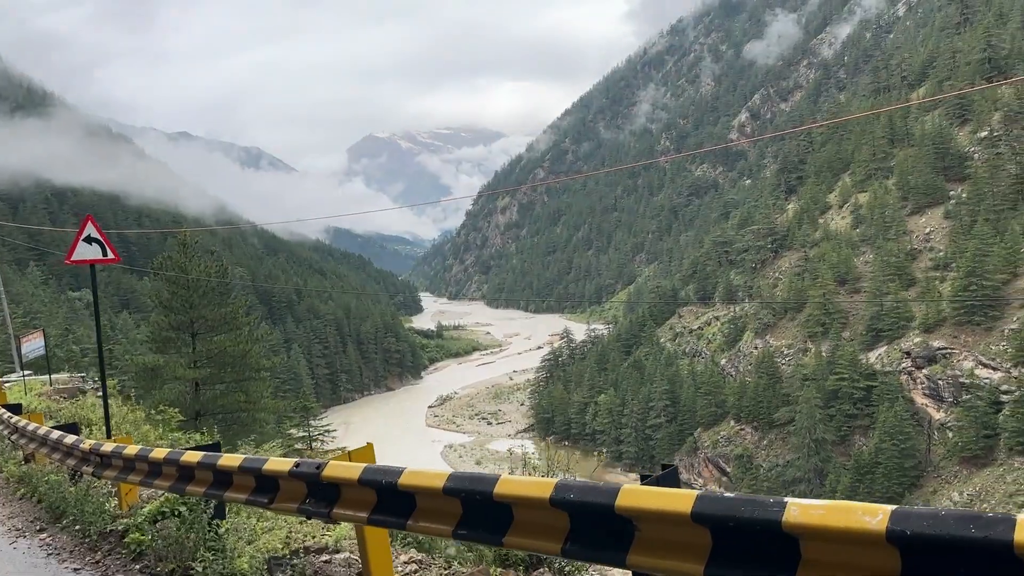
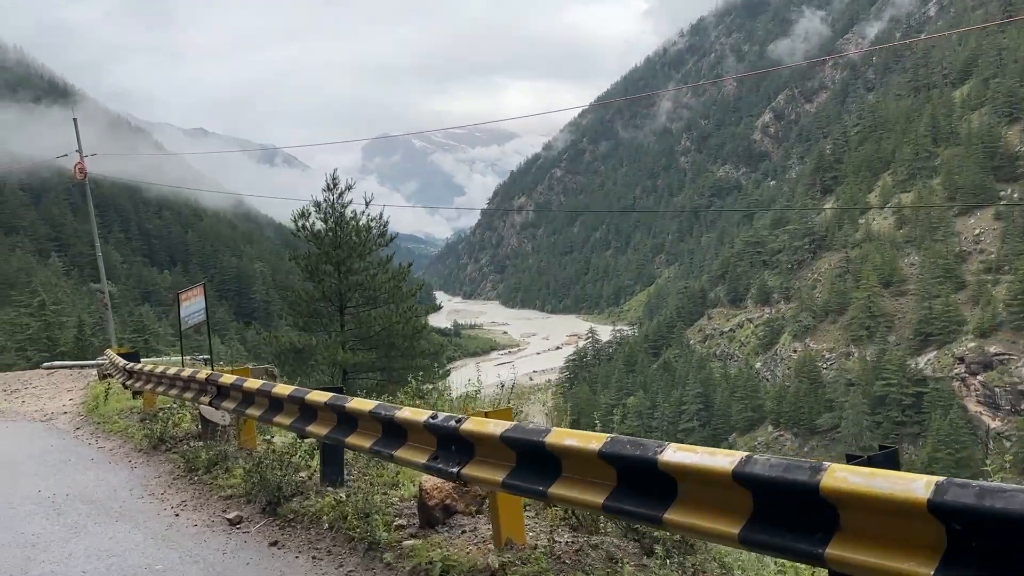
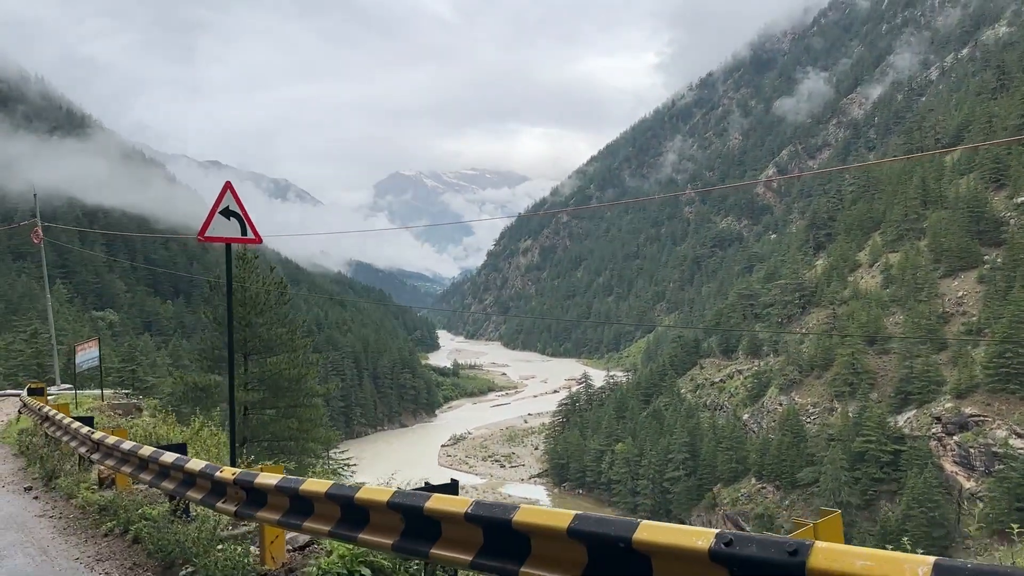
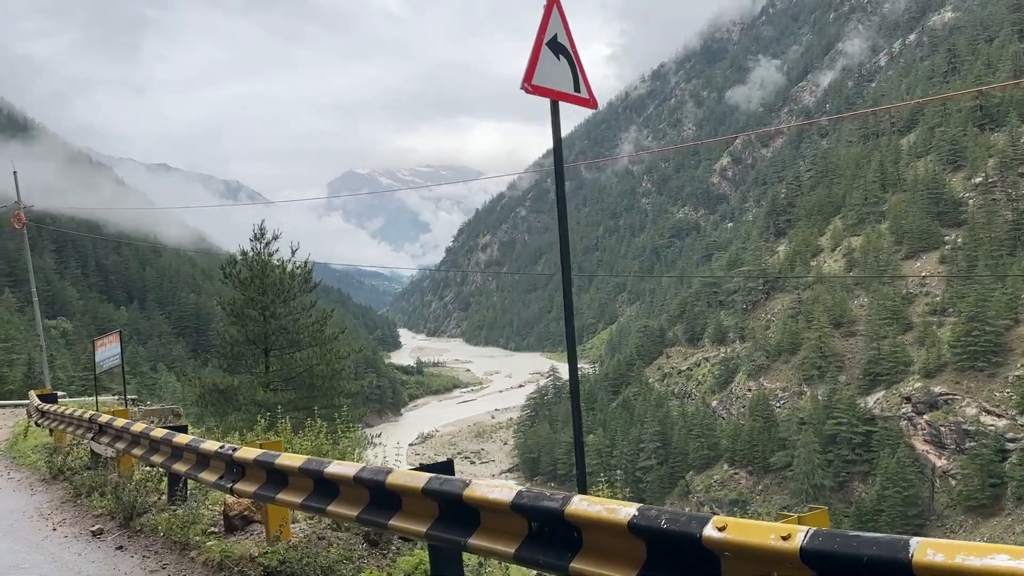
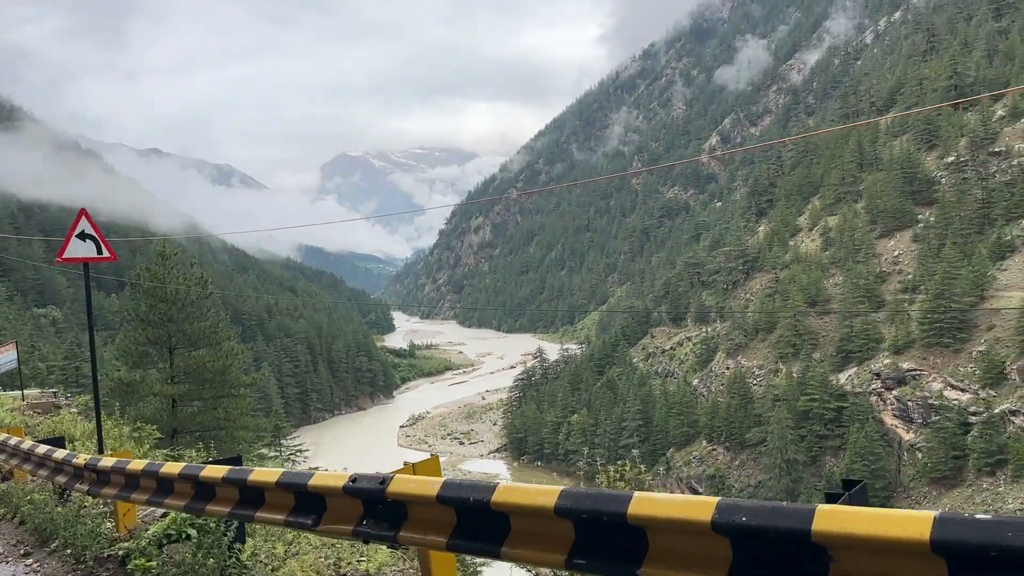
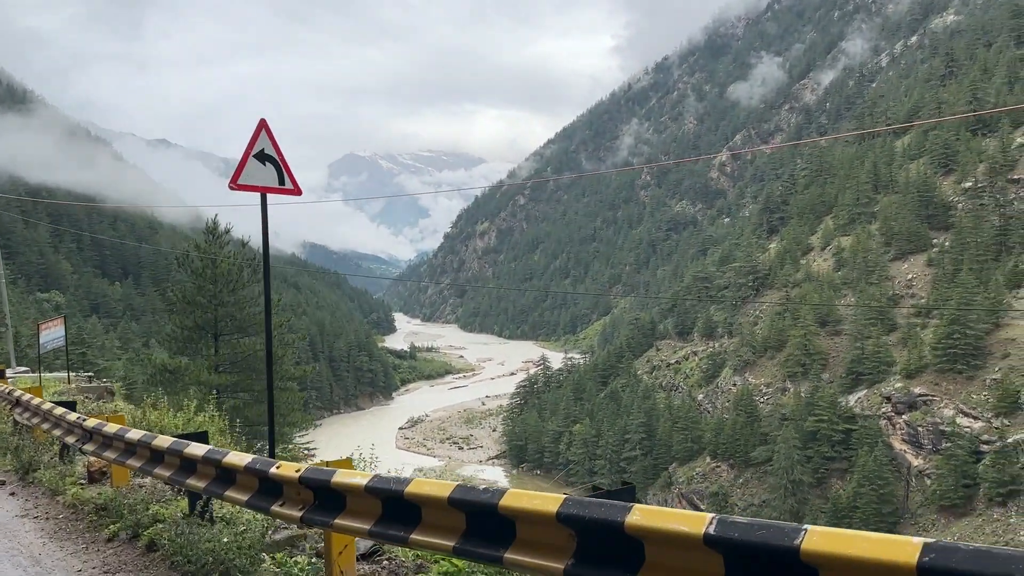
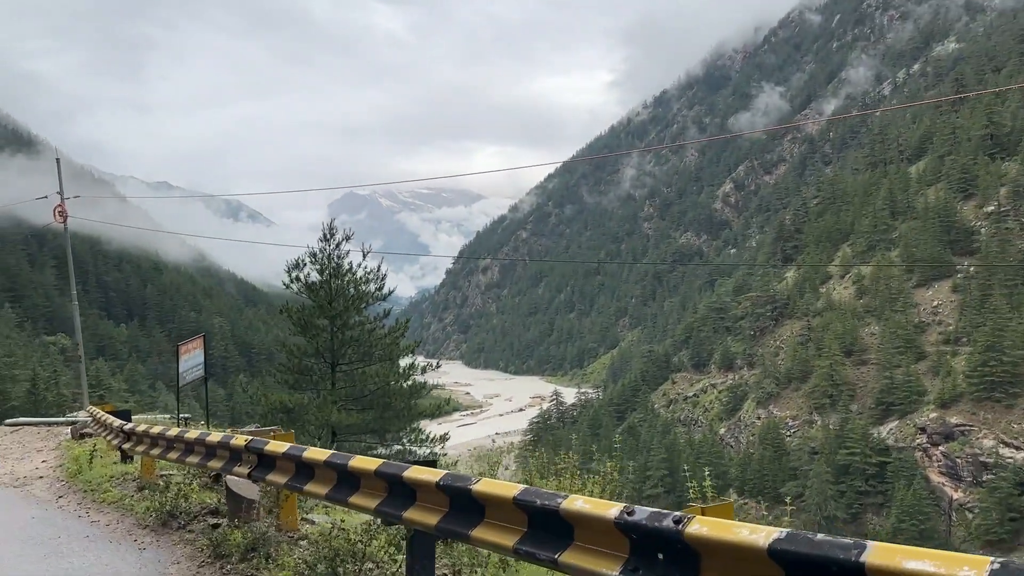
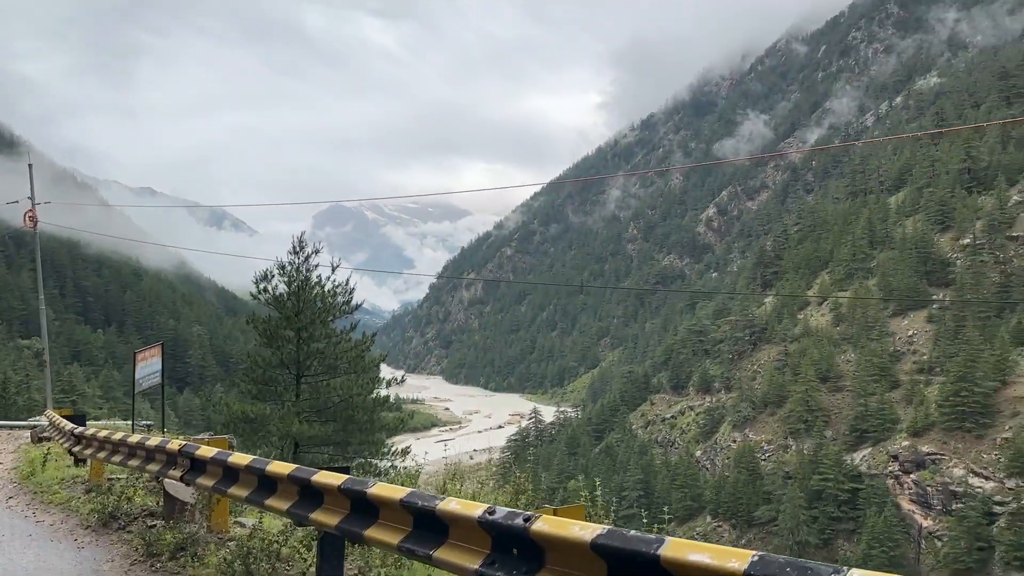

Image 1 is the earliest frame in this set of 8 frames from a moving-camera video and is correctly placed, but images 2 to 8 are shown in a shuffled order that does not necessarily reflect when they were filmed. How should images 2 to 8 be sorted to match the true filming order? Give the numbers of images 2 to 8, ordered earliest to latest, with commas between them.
5, 3, 6, 4, 2, 8, 7
